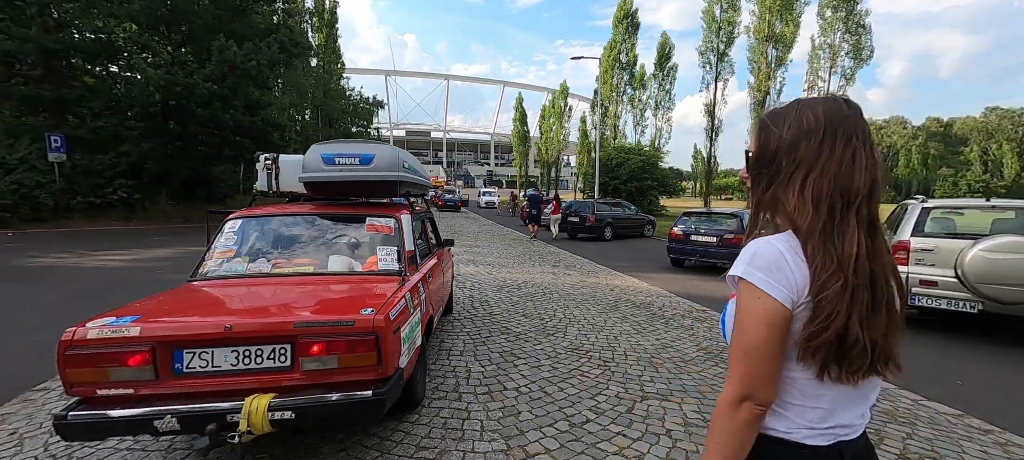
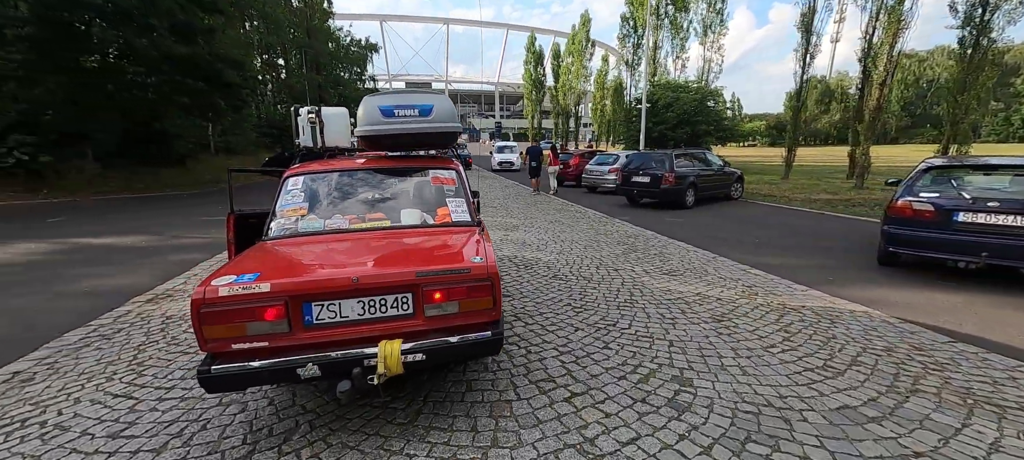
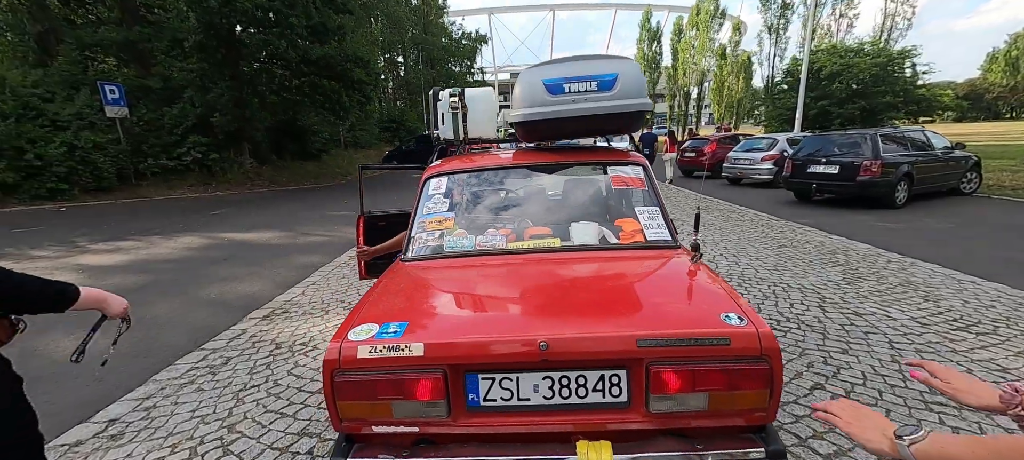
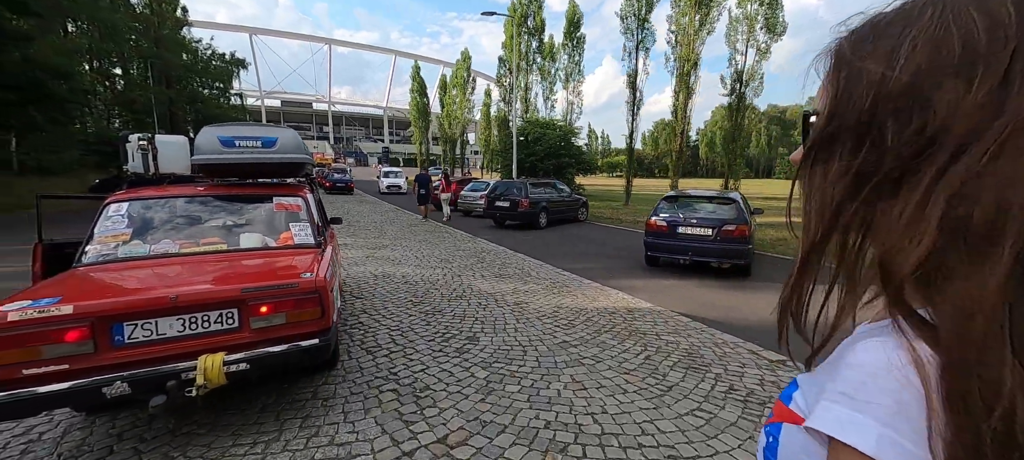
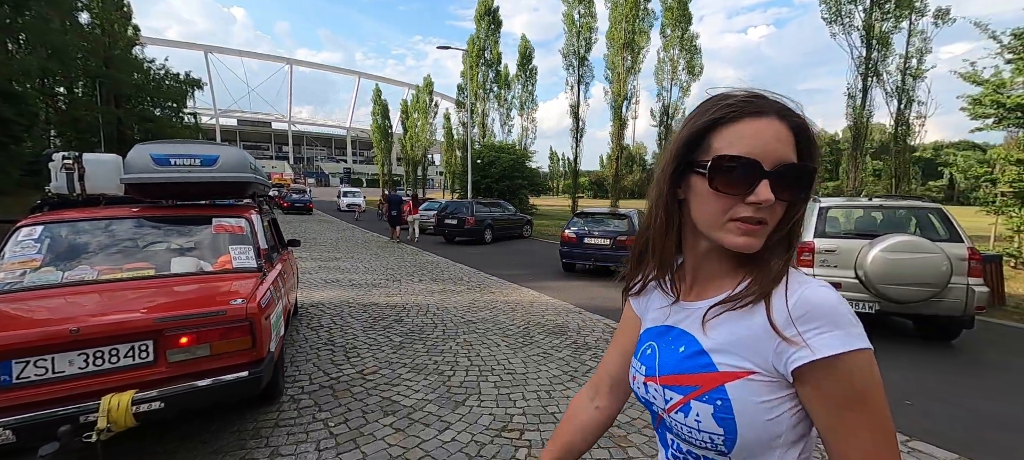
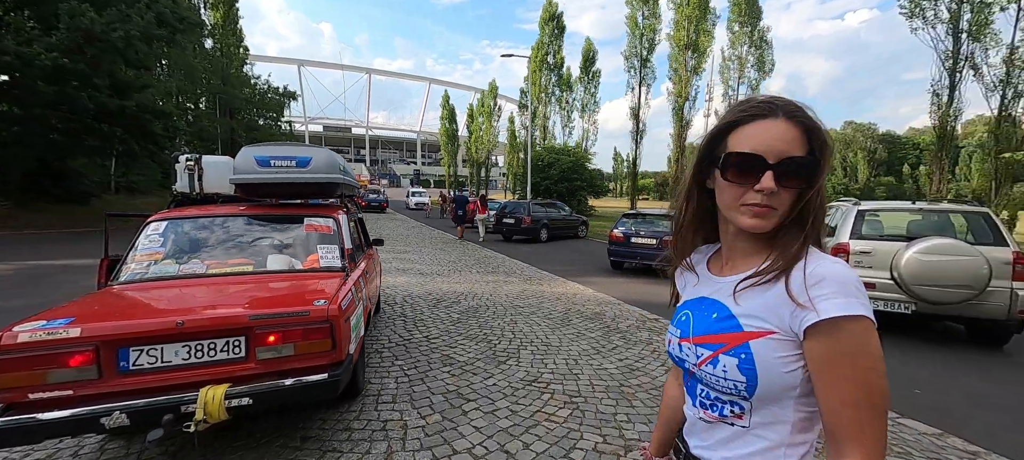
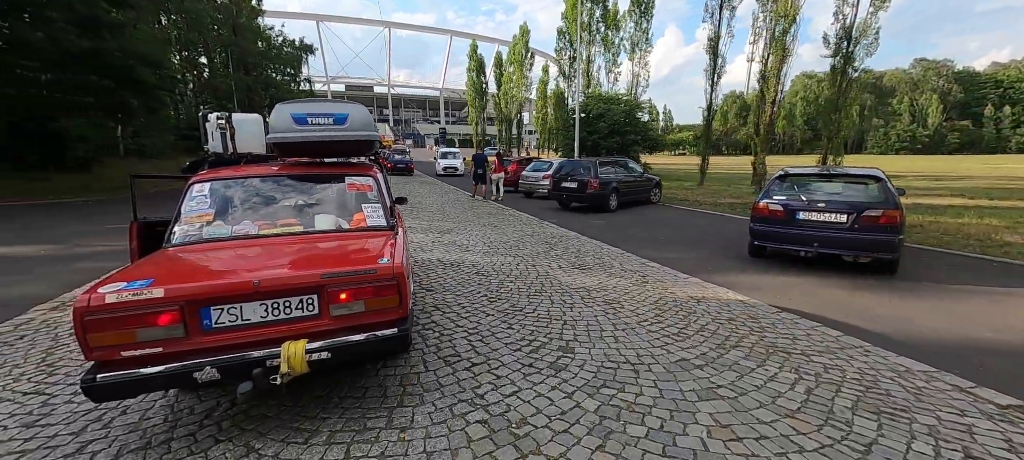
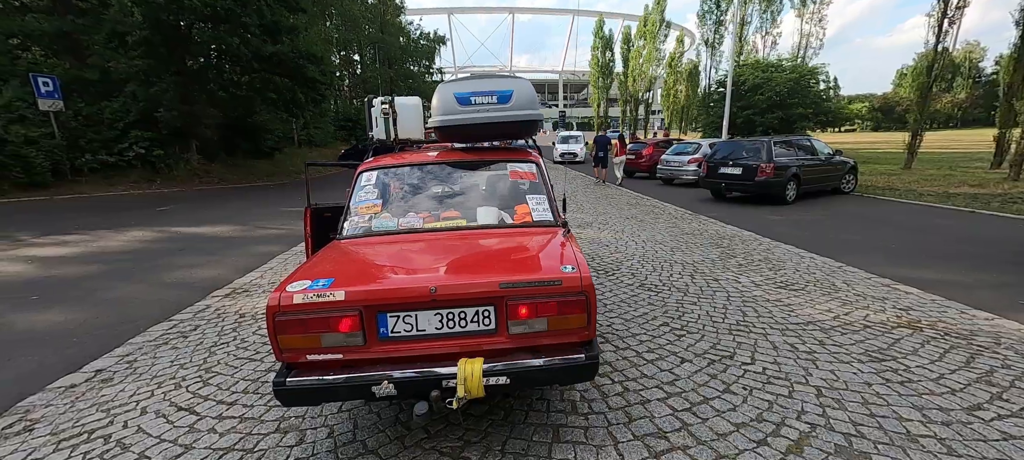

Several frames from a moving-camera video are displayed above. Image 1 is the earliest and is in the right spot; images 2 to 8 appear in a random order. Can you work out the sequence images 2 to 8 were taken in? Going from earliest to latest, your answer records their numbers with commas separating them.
6, 5, 4, 7, 2, 8, 3
